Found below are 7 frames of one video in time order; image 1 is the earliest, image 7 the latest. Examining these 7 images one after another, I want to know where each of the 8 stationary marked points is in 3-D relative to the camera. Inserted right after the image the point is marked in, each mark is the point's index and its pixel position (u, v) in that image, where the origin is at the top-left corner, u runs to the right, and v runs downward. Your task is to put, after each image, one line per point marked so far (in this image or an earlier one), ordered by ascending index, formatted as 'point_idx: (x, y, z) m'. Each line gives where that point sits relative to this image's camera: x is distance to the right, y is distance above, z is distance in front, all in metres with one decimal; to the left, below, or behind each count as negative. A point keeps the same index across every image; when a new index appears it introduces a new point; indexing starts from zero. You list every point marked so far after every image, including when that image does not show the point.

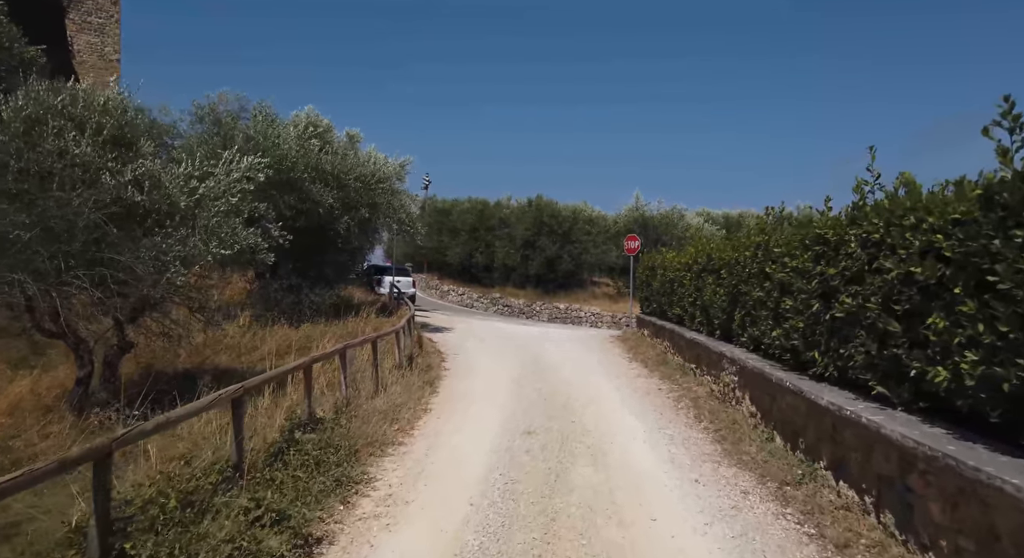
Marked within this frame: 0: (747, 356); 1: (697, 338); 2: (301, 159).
0: (+2.5, -0.8, +7.6) m
1: (+2.7, -0.9, +10.3) m
2: (-4.5, +2.6, +15.1) m
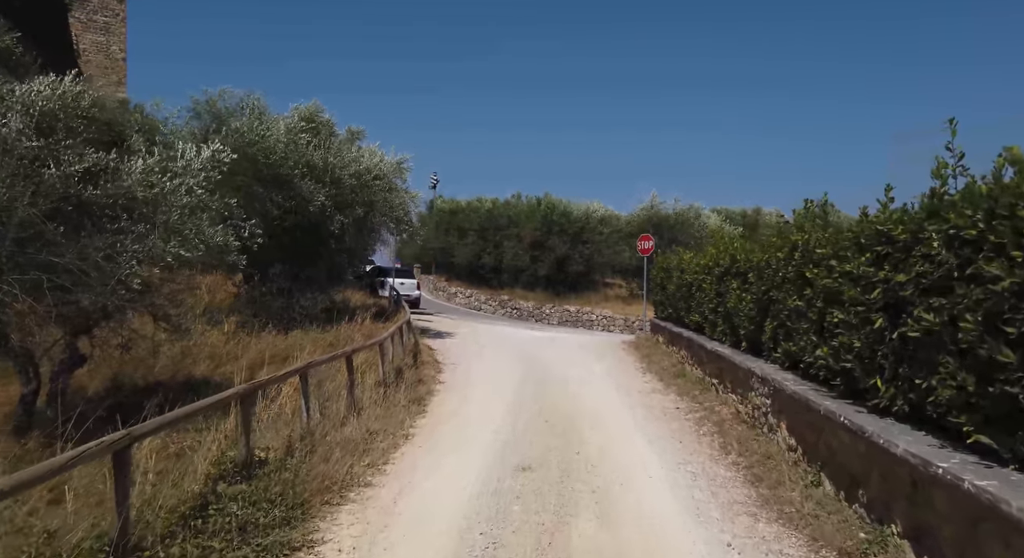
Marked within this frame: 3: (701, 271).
0: (+2.5, -0.9, +6.5) m
1: (+2.7, -0.9, +9.1) m
2: (-4.5, +2.5, +14.1) m
3: (+3.1, +0.1, +11.4) m
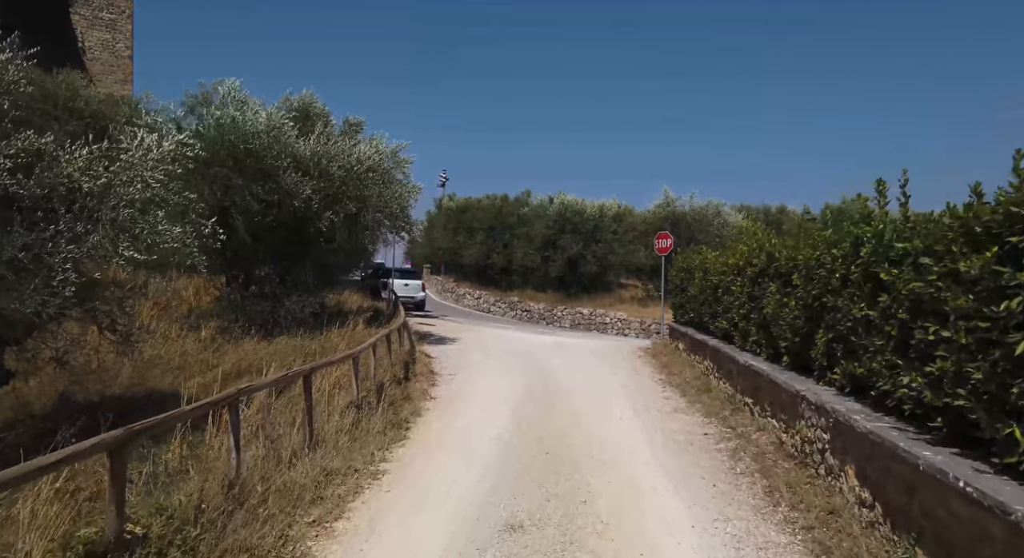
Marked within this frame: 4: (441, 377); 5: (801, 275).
0: (+2.4, -0.9, +5.1) m
1: (+2.7, -0.9, +7.8) m
2: (-4.4, +2.5, +12.9) m
3: (+3.1, +0.1, +10.0) m
4: (-1.1, -1.6, +11.2) m
5: (+2.7, 0.0, +6.5) m
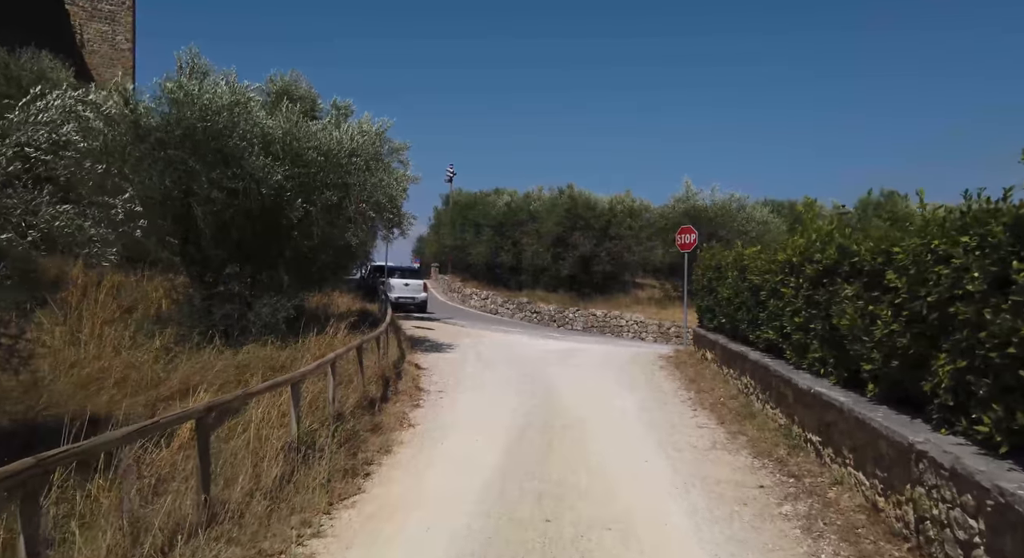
0: (+2.3, -0.9, +3.2) m
1: (+2.6, -0.9, +5.9) m
2: (-4.3, +2.5, +11.1) m
3: (+3.1, +0.1, +8.2) m
4: (-1.1, -1.6, +9.5) m
5: (+2.6, 0.0, +4.7) m
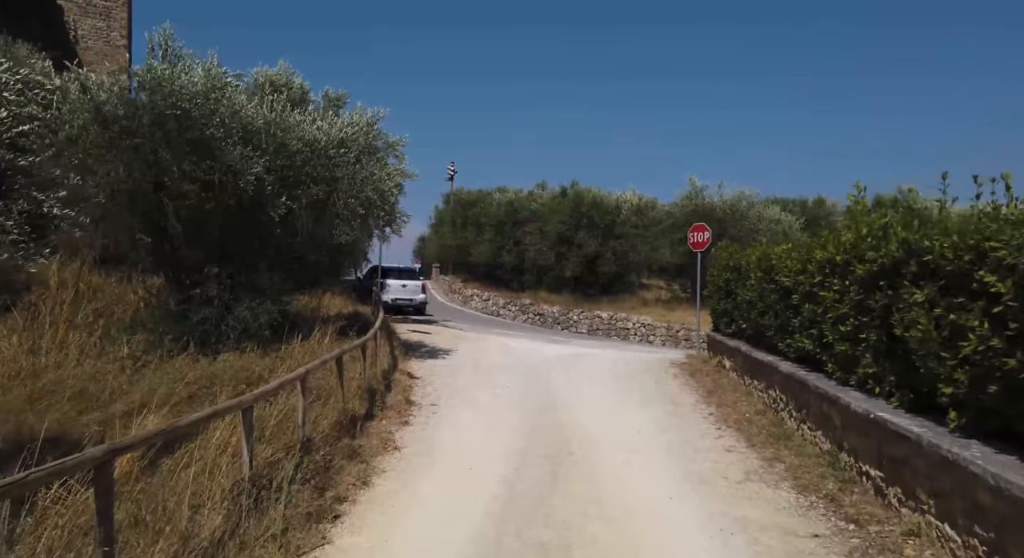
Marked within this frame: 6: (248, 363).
0: (+2.3, -0.9, +2.3) m
1: (+2.6, -1.0, +4.9) m
2: (-4.3, +2.5, +10.2) m
3: (+3.1, +0.1, +7.2) m
4: (-1.1, -1.6, +8.5) m
5: (+2.6, 0.0, +3.7) m
6: (-3.8, -1.2, +10.0) m
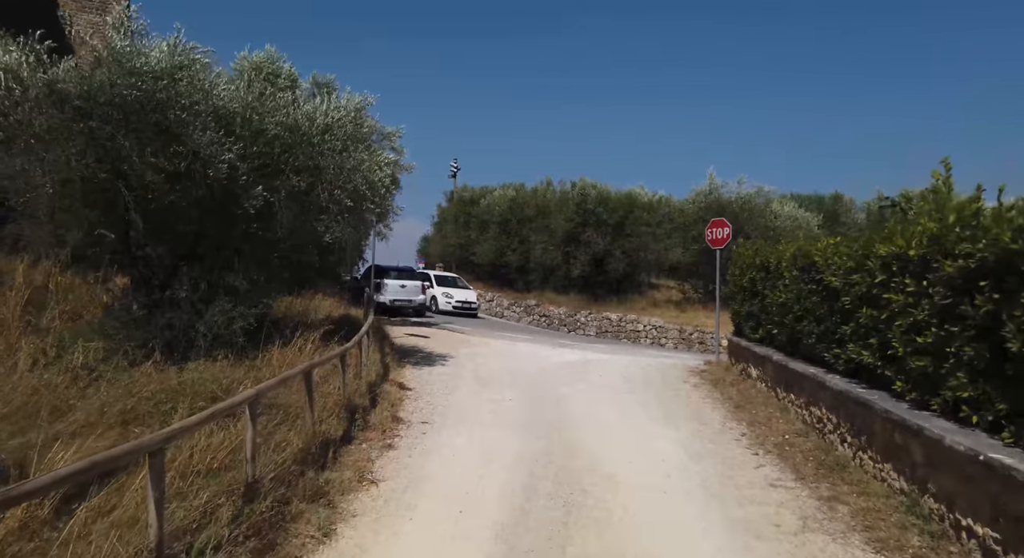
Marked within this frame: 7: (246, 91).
0: (+2.2, -0.9, +1.1) m
1: (+2.6, -1.0, +3.8) m
2: (-4.3, +2.5, +9.1) m
3: (+3.1, +0.1, +6.0) m
4: (-1.1, -1.6, +7.4) m
5: (+2.6, 0.0, +2.5) m
6: (-3.7, -1.2, +8.9) m
7: (-3.9, +2.8, +10.2) m
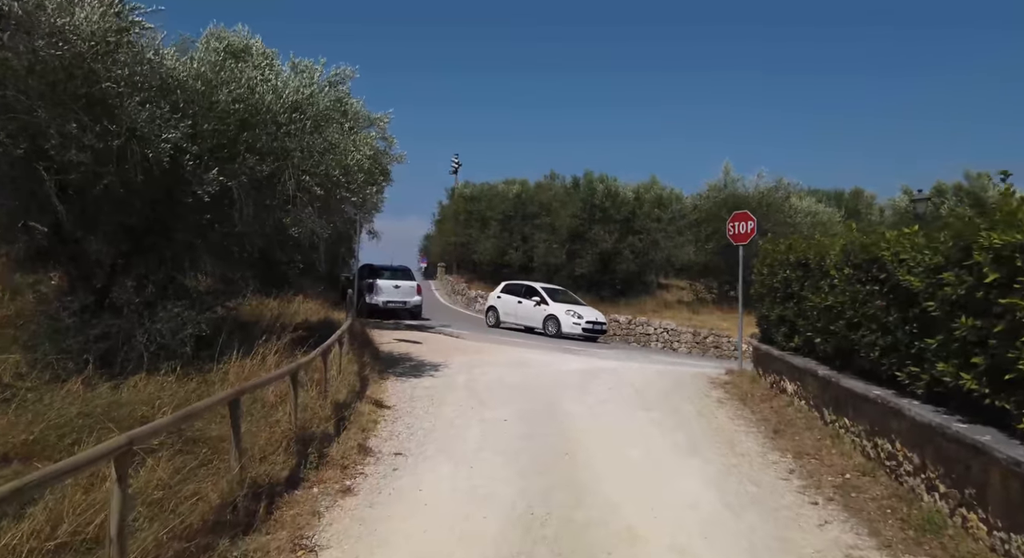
0: (+2.1, -0.9, -0.4) m
1: (+2.5, -0.9, +2.3) m
2: (-4.4, +2.5, +7.7) m
3: (+3.0, +0.1, +4.6) m
4: (-1.2, -1.6, +5.9) m
5: (+2.5, 0.0, +1.1) m
6: (-3.8, -1.2, +7.5) m
7: (-3.9, +2.8, +8.8) m
